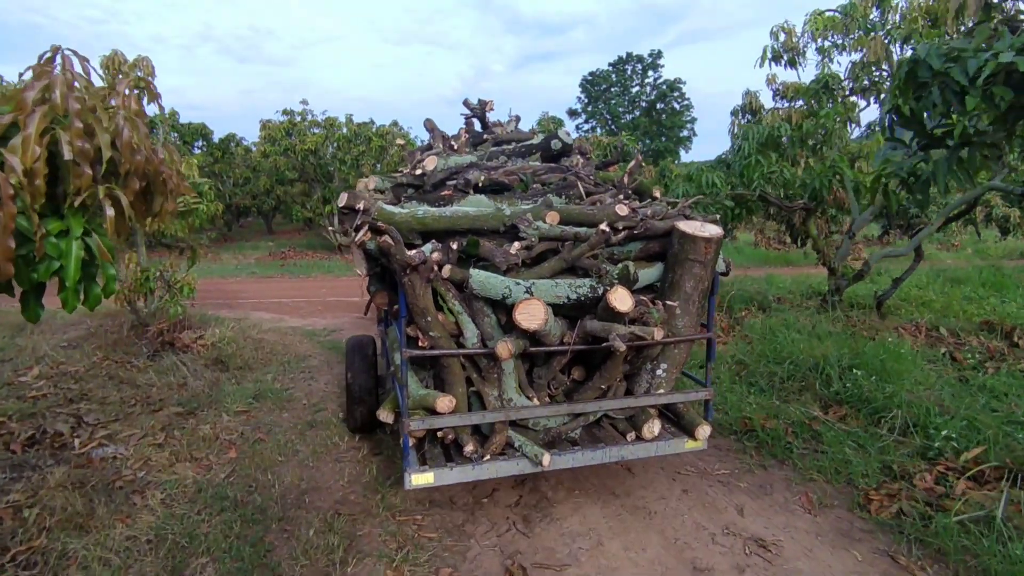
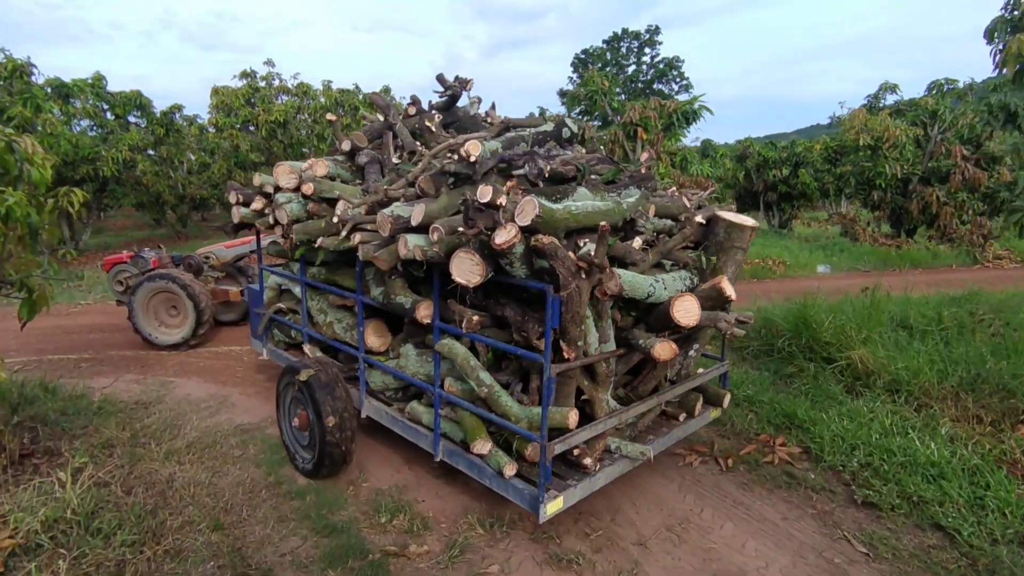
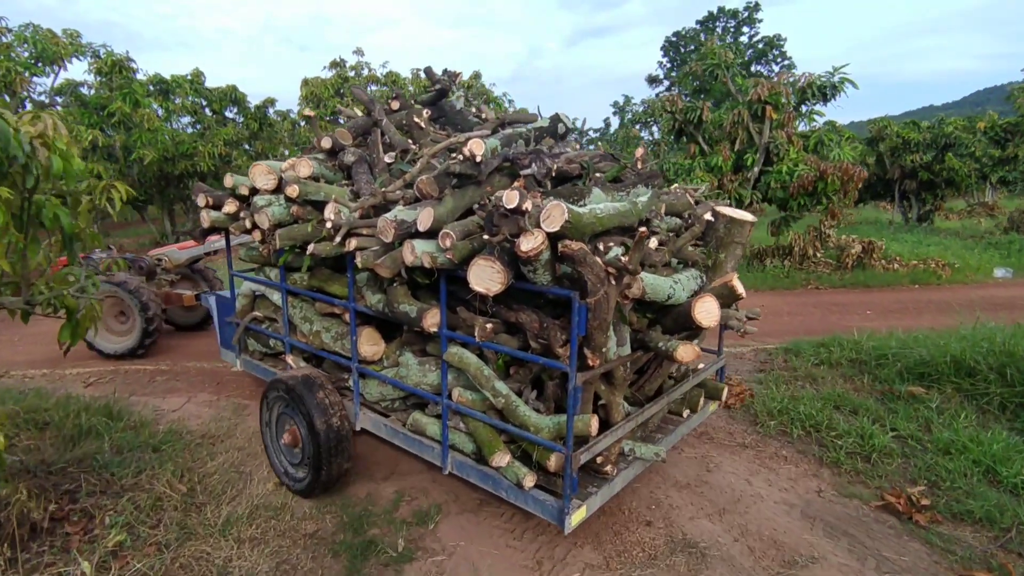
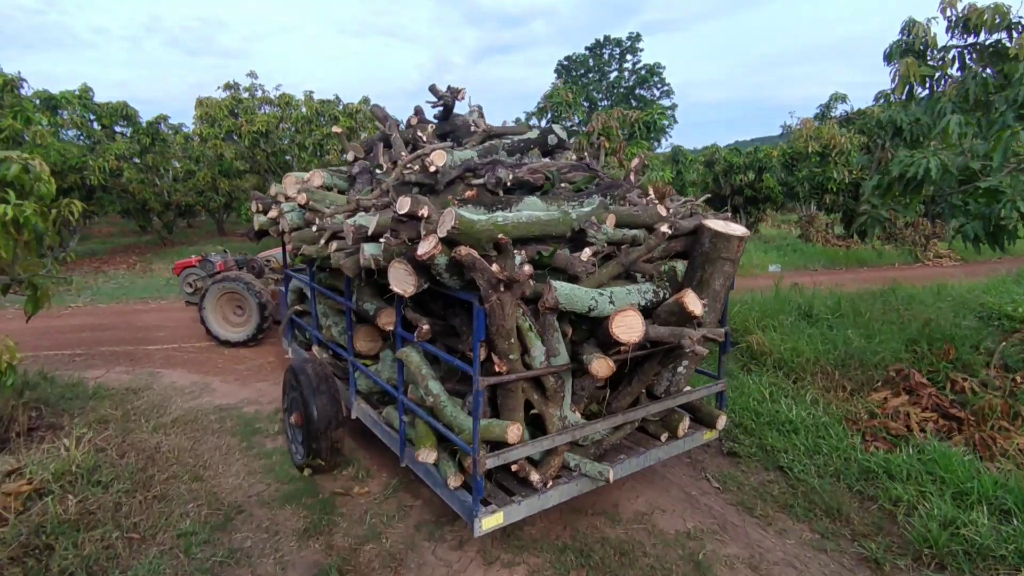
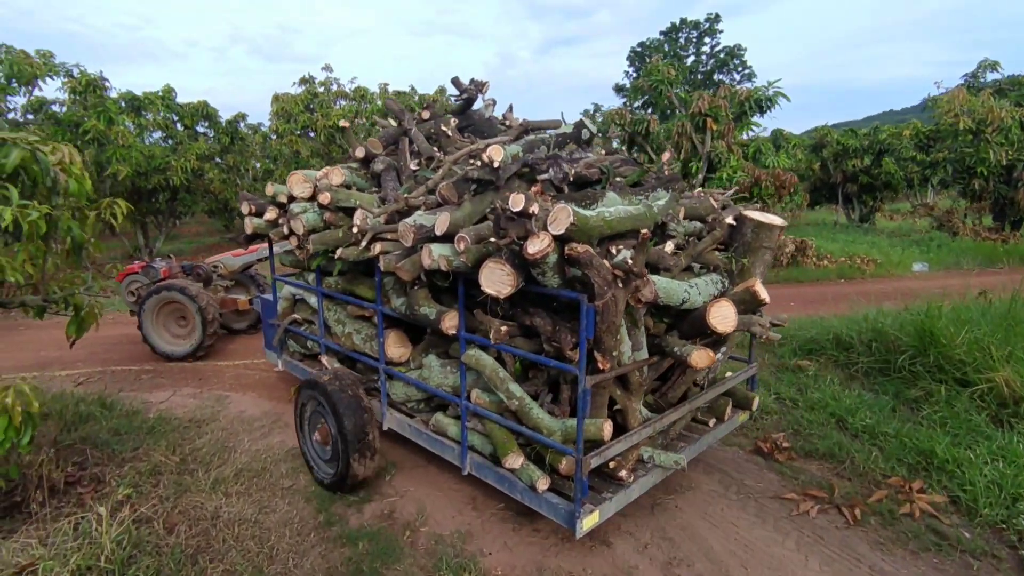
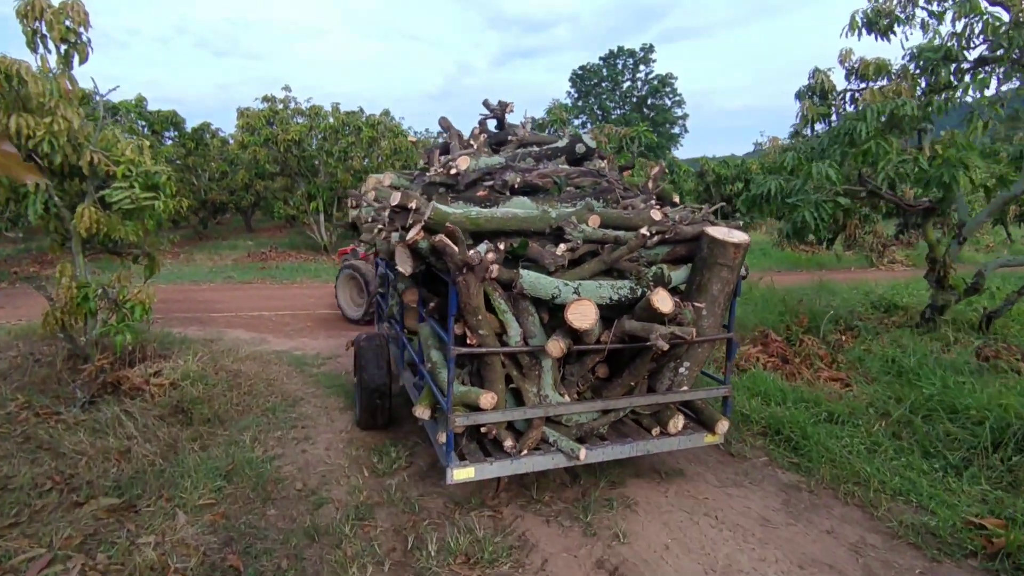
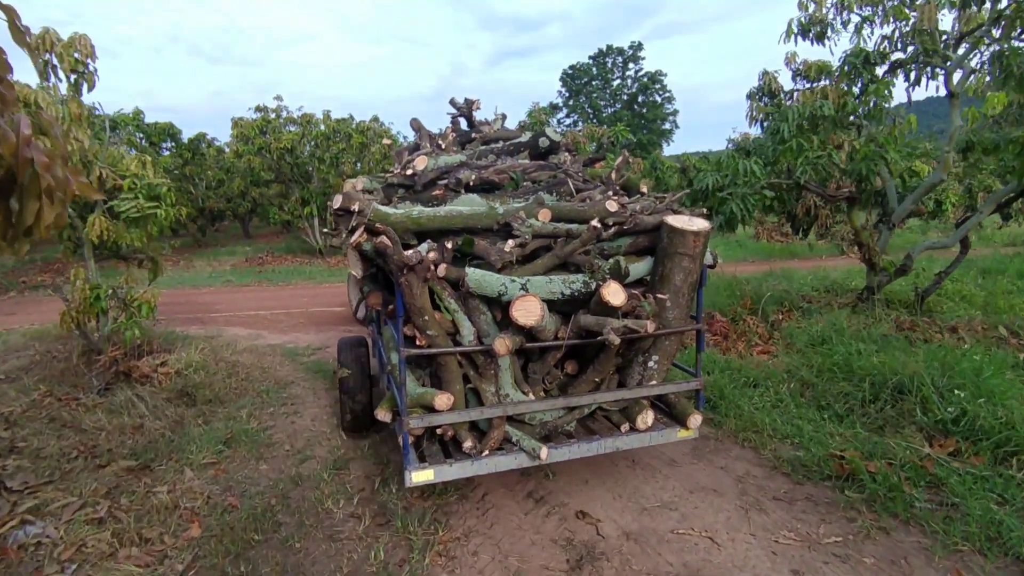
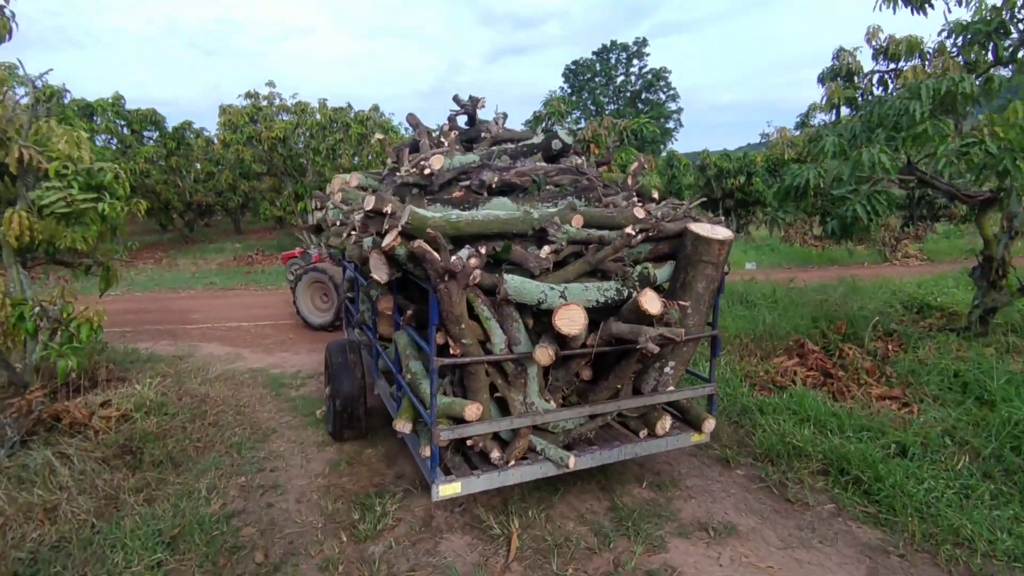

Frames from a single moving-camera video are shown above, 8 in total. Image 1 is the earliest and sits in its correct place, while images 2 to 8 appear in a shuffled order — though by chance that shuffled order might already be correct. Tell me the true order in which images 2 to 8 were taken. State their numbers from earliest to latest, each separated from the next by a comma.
7, 6, 8, 4, 2, 5, 3
